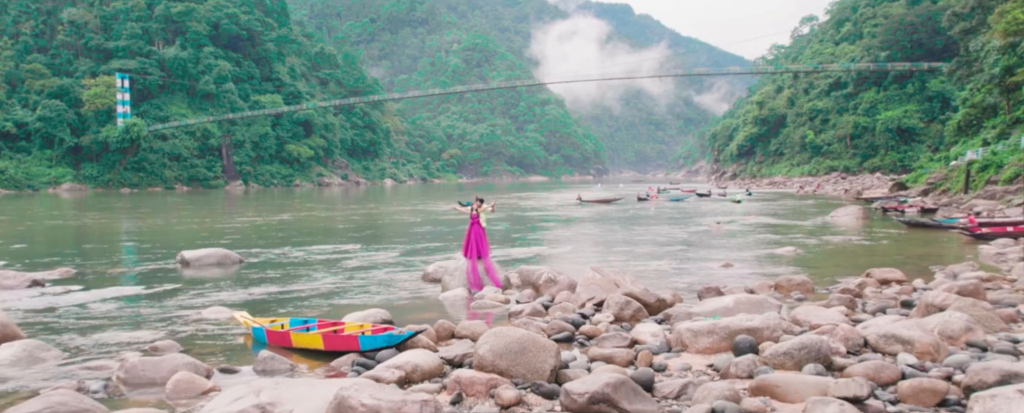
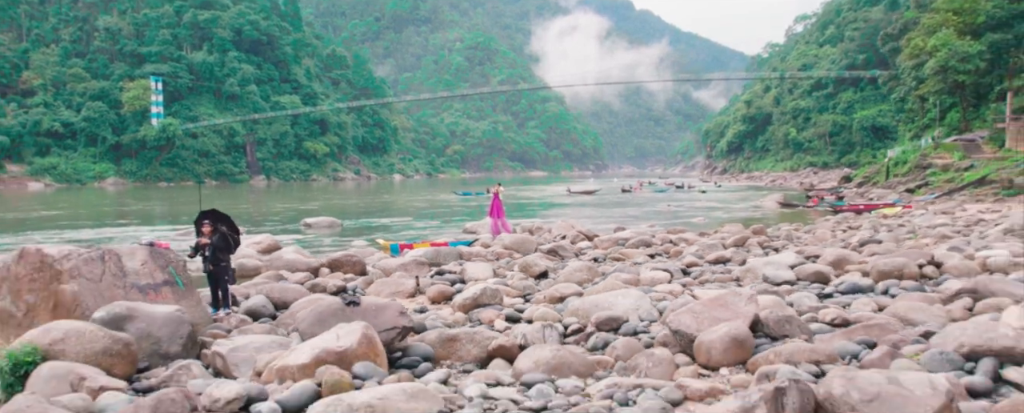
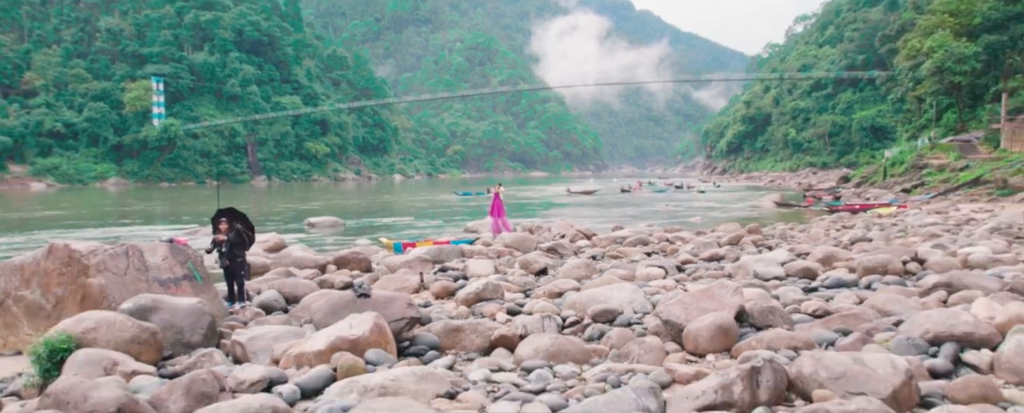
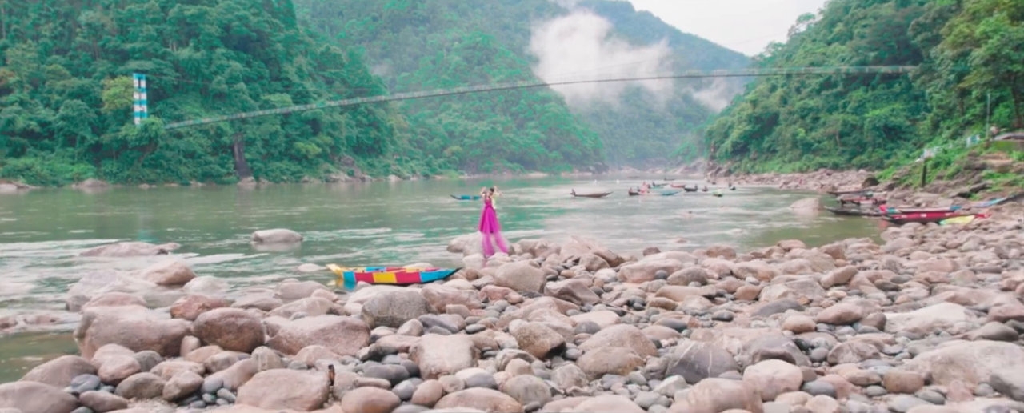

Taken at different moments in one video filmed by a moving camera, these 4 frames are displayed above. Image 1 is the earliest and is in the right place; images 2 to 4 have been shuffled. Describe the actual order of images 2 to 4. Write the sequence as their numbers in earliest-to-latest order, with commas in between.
4, 2, 3
